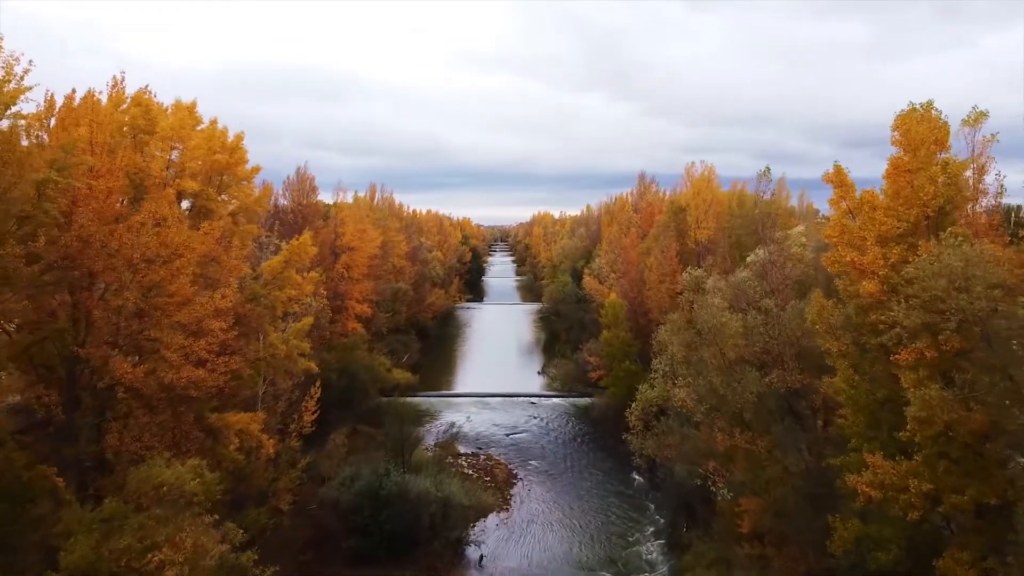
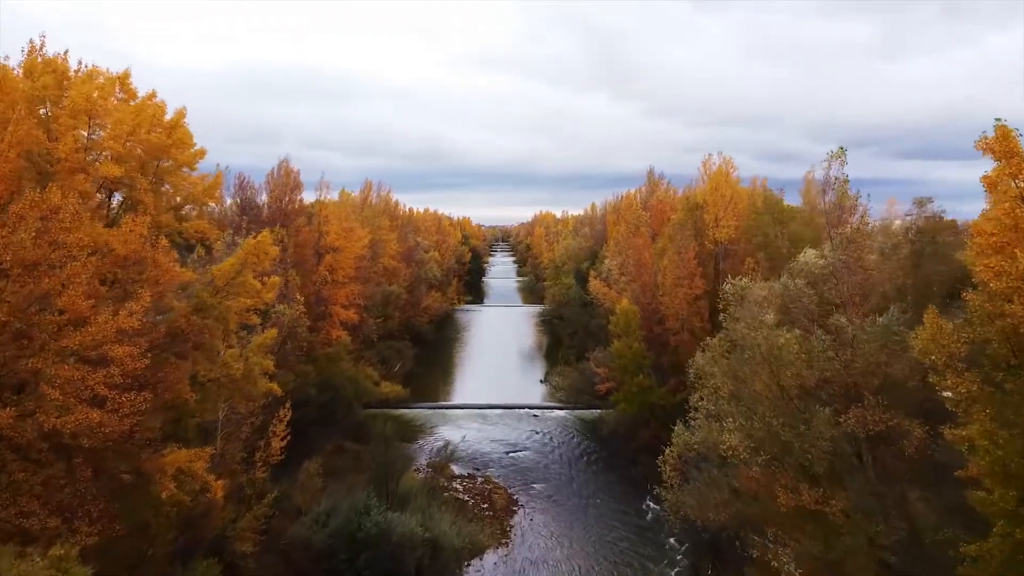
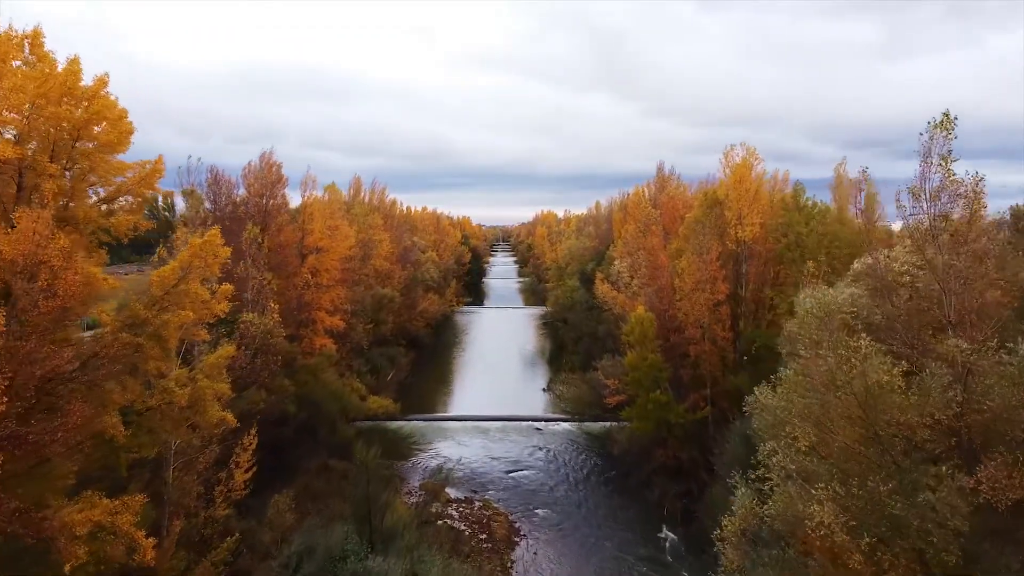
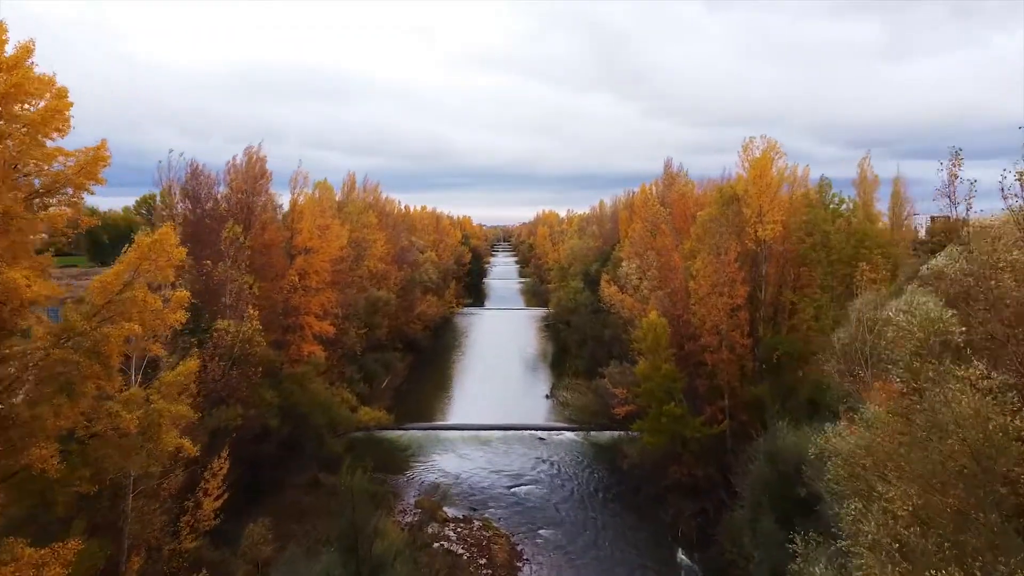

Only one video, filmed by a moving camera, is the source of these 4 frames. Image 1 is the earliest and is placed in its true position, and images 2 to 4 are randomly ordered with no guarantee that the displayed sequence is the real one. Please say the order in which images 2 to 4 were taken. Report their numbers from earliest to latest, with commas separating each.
2, 3, 4
